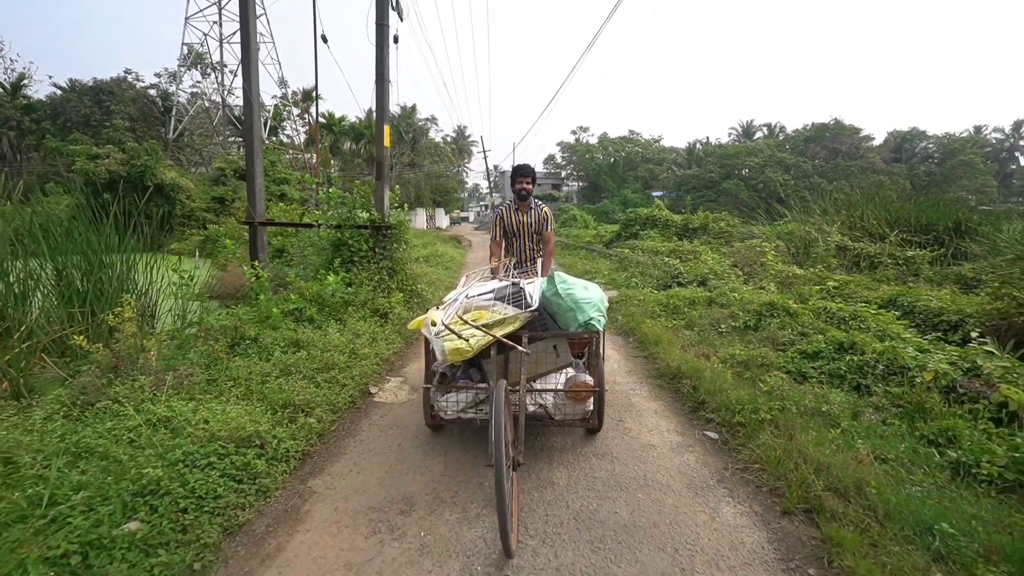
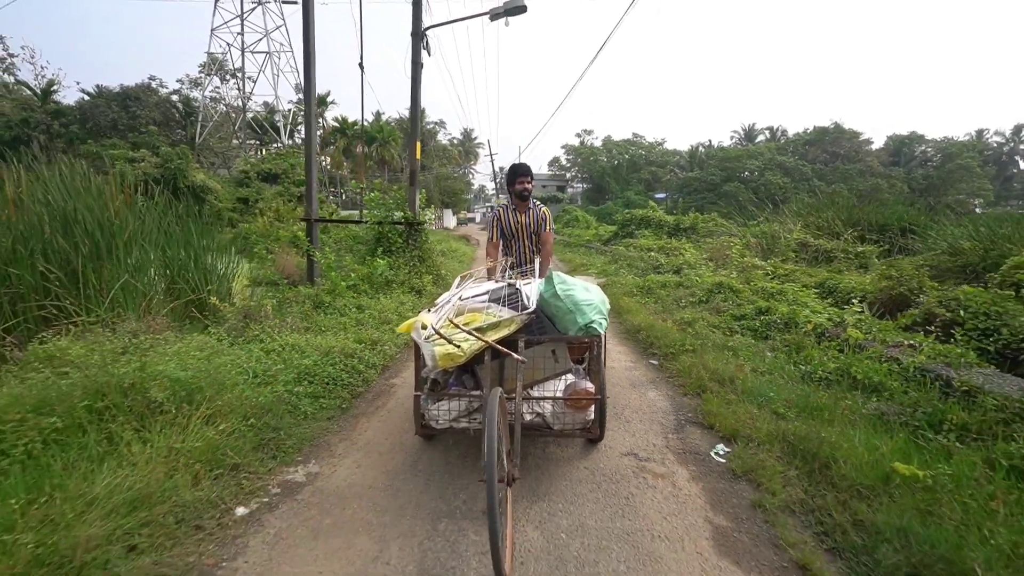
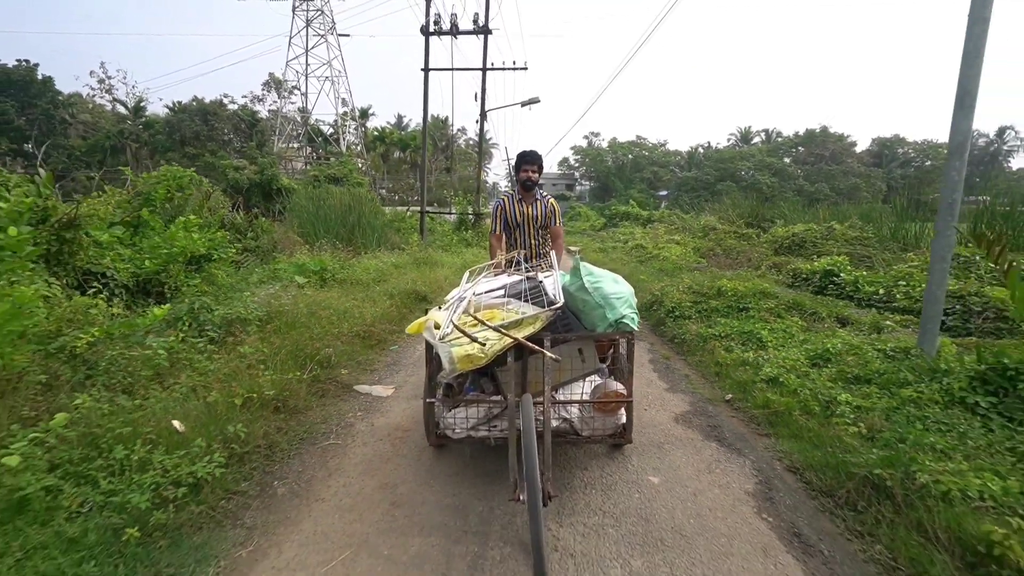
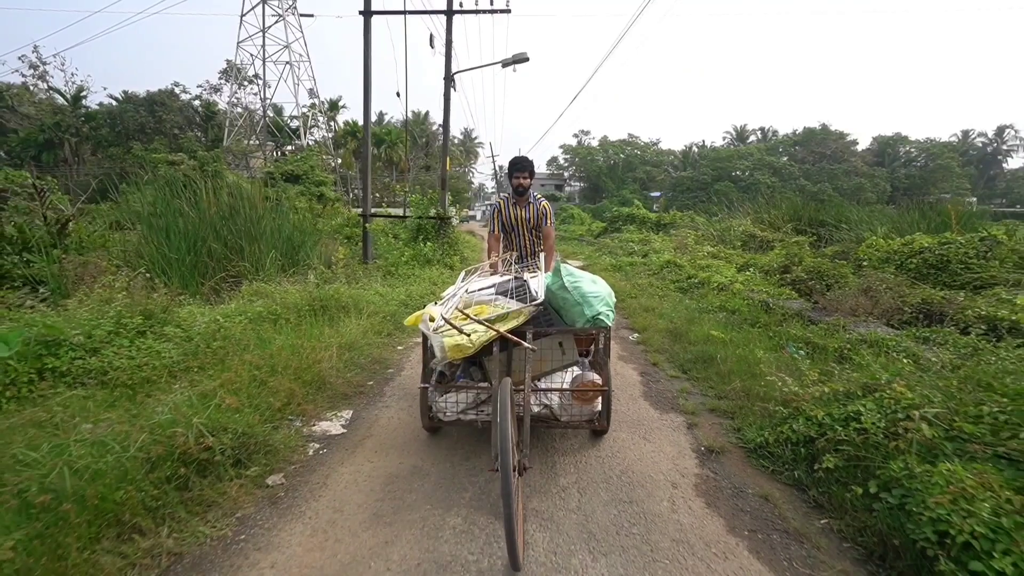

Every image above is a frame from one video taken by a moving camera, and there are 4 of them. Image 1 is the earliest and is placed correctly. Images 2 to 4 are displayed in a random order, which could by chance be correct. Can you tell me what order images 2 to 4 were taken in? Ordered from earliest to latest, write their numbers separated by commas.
2, 4, 3
